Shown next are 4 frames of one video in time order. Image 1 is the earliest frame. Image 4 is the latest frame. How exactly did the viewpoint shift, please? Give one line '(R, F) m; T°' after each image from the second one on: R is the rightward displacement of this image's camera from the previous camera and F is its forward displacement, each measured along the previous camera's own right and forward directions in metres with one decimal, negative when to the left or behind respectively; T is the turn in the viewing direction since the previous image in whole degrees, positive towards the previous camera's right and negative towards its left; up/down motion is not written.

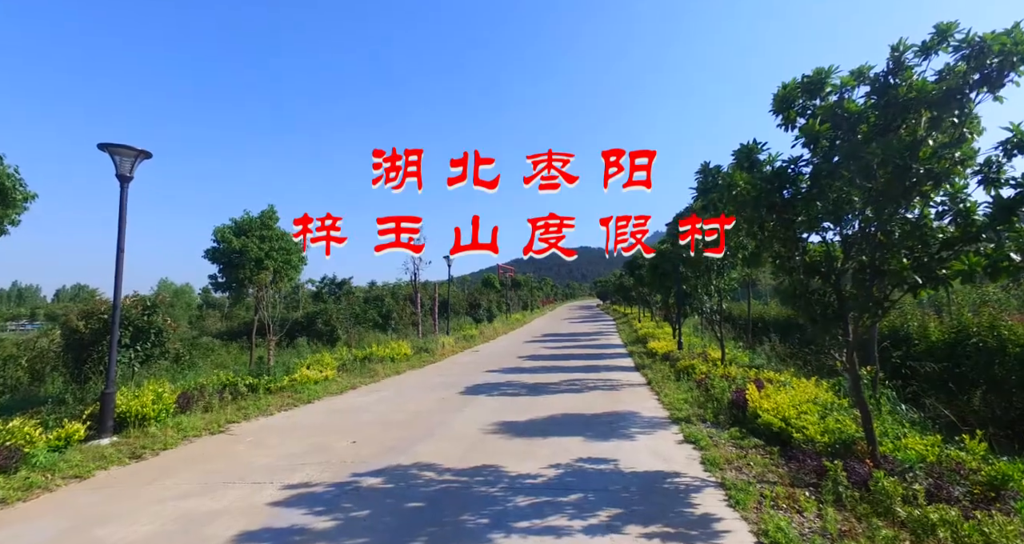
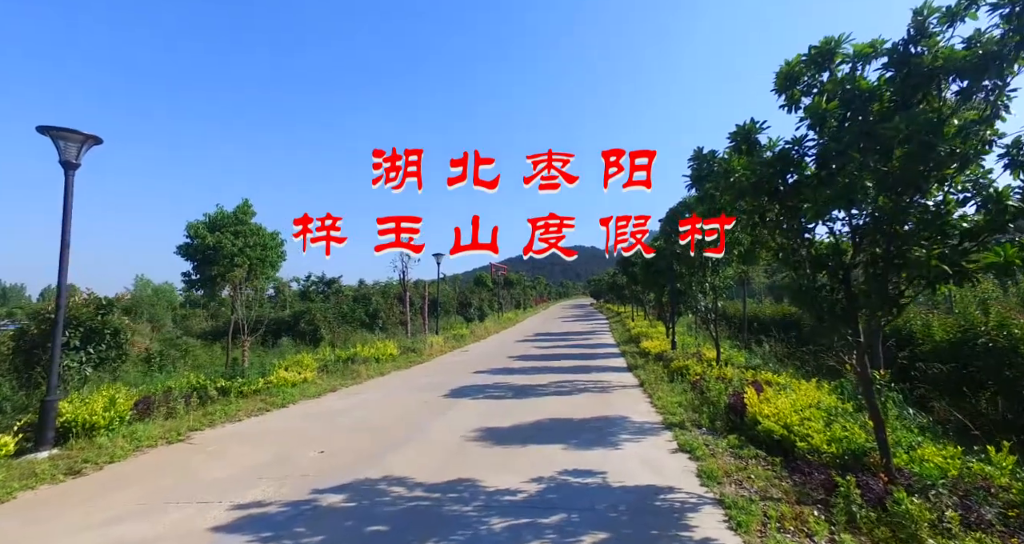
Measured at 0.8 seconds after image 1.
(+0.1, +0.4) m; +1°
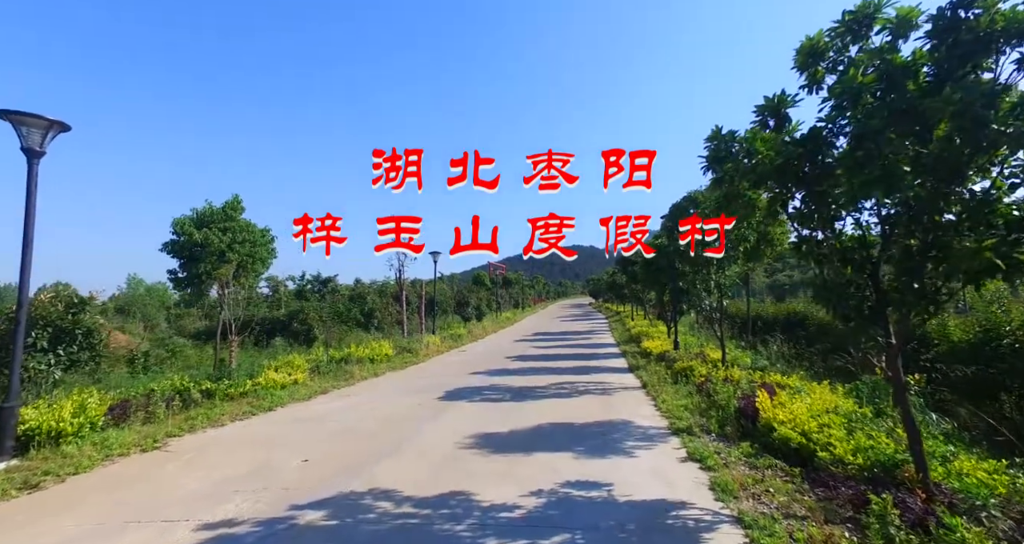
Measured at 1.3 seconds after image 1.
(0.0, +0.4) m; 0°
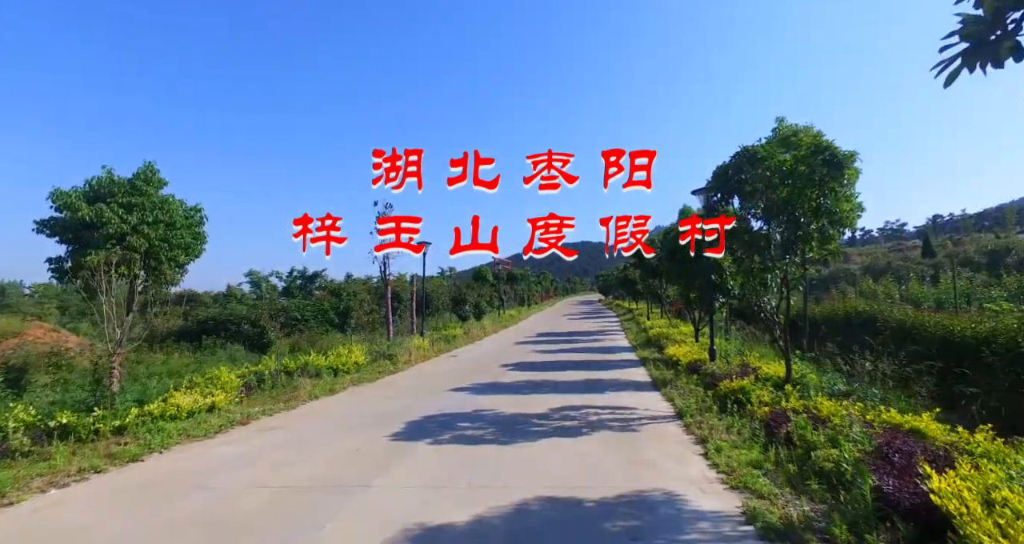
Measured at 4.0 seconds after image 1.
(+0.3, +2.6) m; -1°
